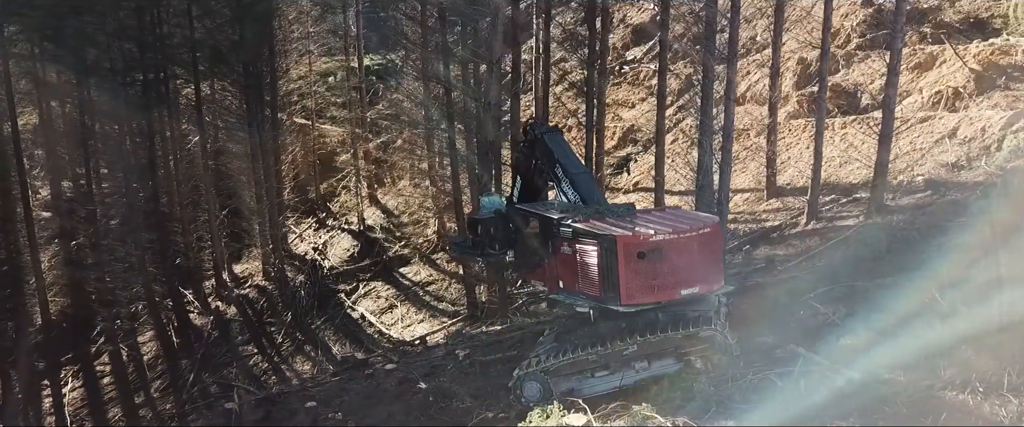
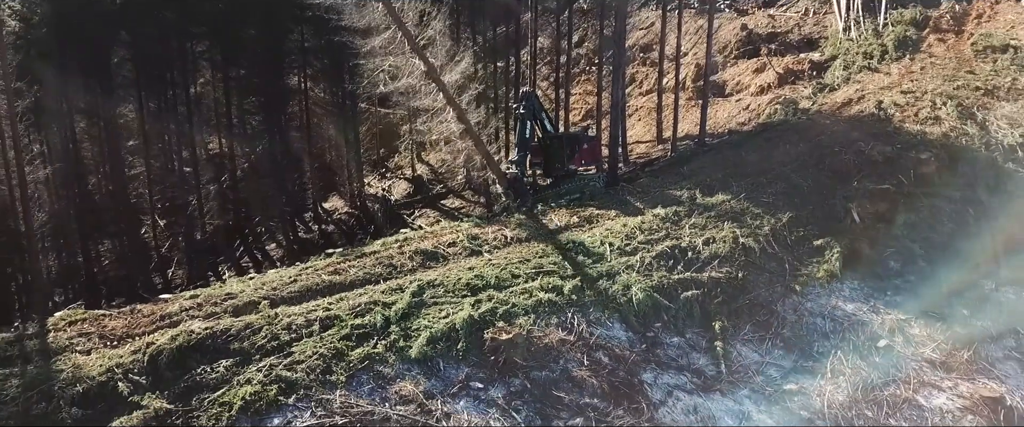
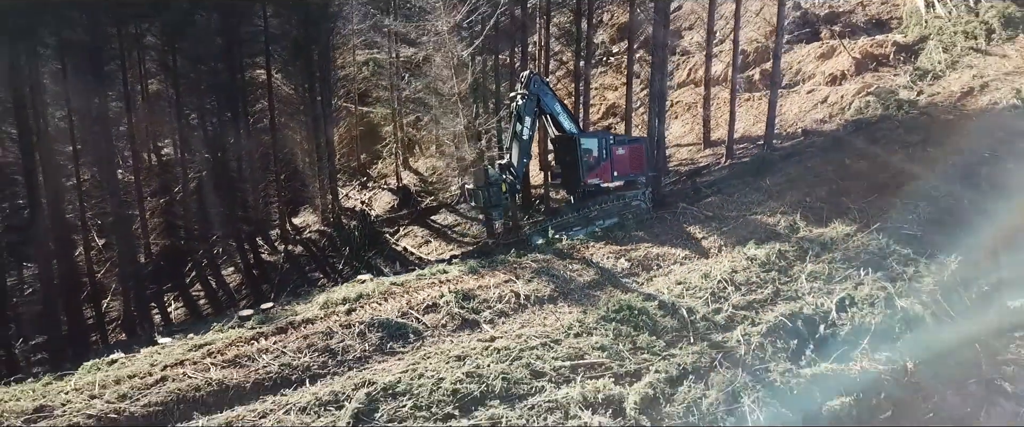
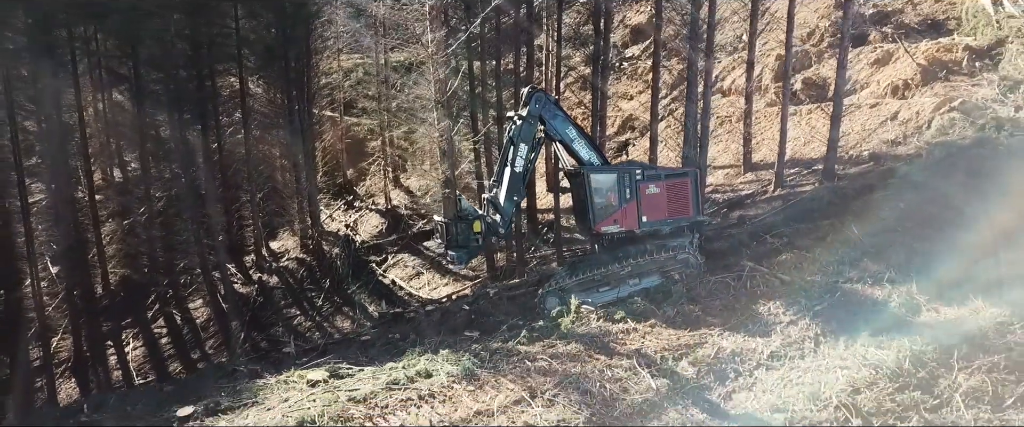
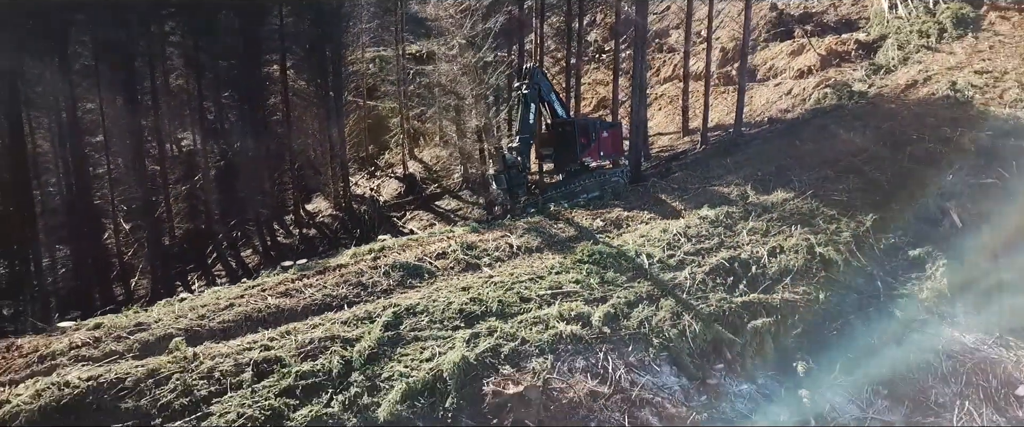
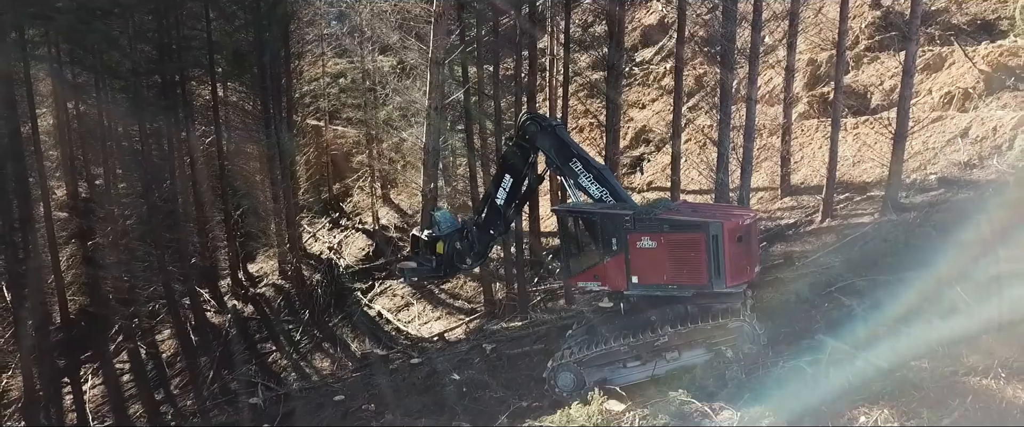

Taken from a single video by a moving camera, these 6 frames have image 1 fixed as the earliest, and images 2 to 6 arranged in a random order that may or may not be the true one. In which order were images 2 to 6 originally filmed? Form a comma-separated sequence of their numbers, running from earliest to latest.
6, 4, 3, 5, 2
